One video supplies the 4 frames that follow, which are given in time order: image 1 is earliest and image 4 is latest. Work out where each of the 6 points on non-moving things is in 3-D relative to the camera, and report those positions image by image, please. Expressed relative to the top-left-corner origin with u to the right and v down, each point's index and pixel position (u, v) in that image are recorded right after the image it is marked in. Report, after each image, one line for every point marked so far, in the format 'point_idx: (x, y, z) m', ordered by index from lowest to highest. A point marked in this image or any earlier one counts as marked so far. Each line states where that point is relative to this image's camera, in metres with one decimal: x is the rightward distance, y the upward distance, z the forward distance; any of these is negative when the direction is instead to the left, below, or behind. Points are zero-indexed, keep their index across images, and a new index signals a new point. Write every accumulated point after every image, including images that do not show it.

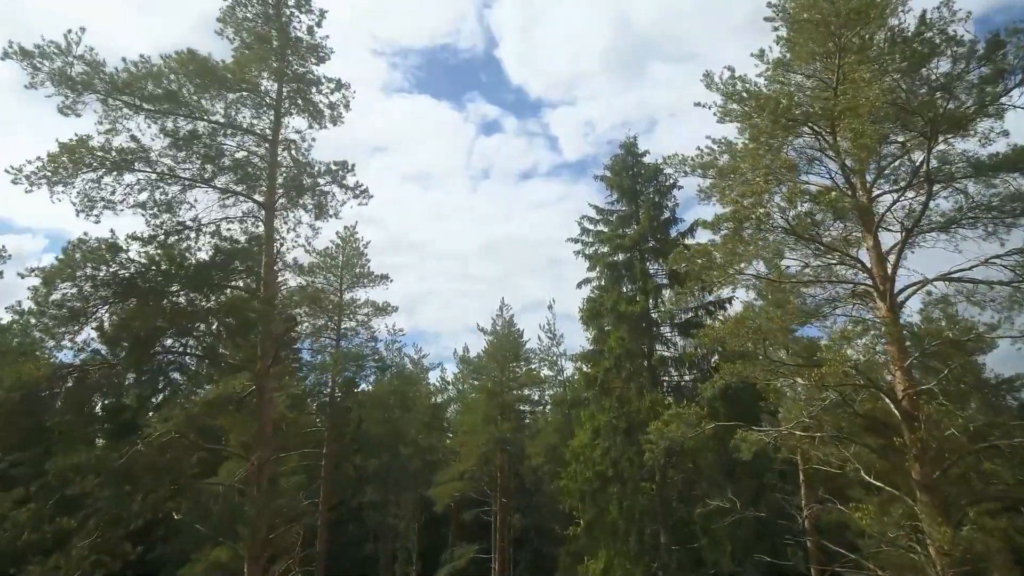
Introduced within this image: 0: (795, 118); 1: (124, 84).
0: (+5.0, +3.0, +12.5) m
1: (-6.6, +3.4, +11.9) m
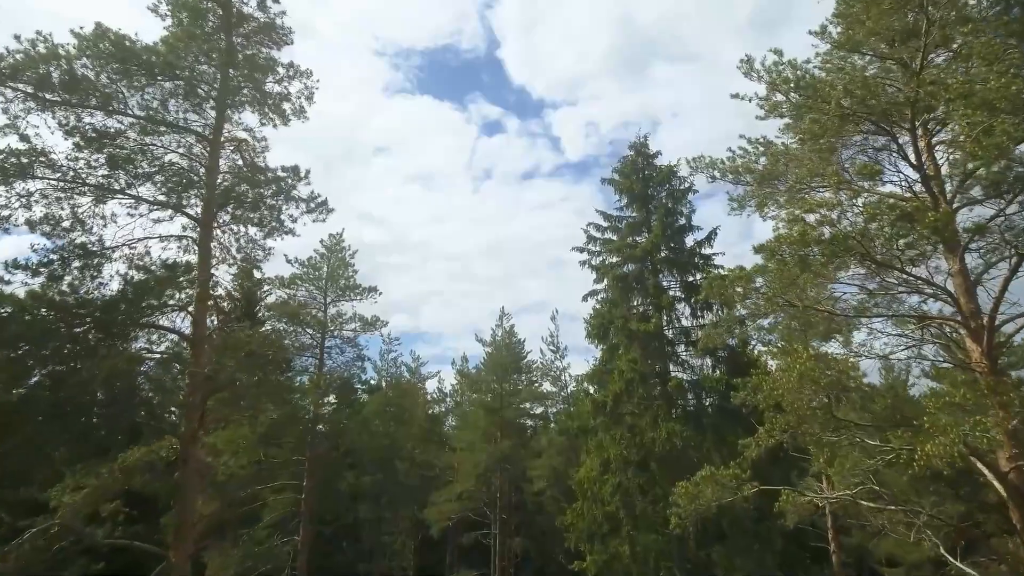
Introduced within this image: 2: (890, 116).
0: (+5.0, +2.5, +10.0) m
1: (-6.6, +2.9, +9.4) m
2: (+5.4, +2.5, +10.0) m
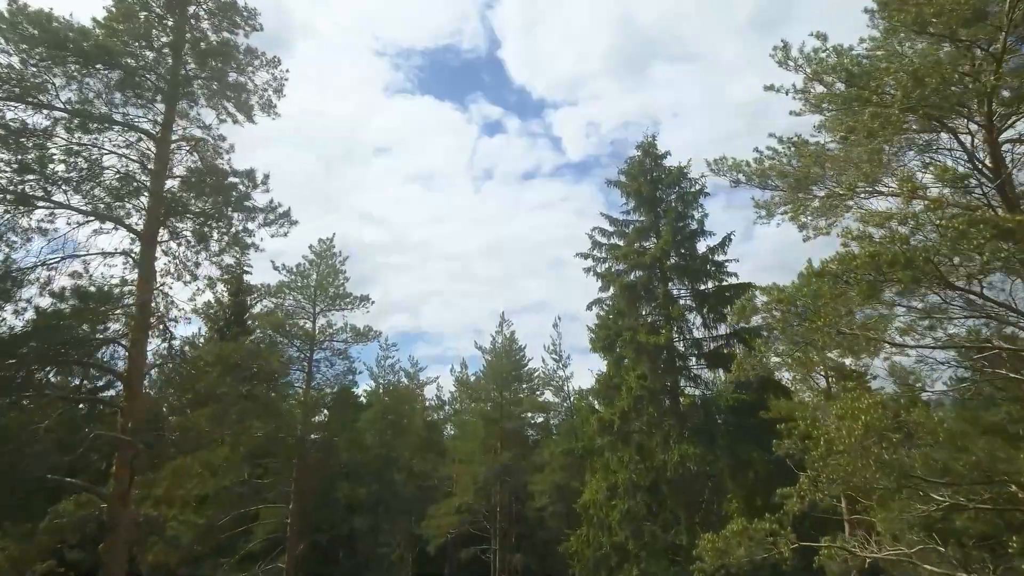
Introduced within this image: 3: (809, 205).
0: (+5.0, +2.2, +8.5) m
1: (-6.6, +2.6, +7.8) m
2: (+5.4, +2.1, +8.4) m
3: (+4.9, +1.4, +11.5) m
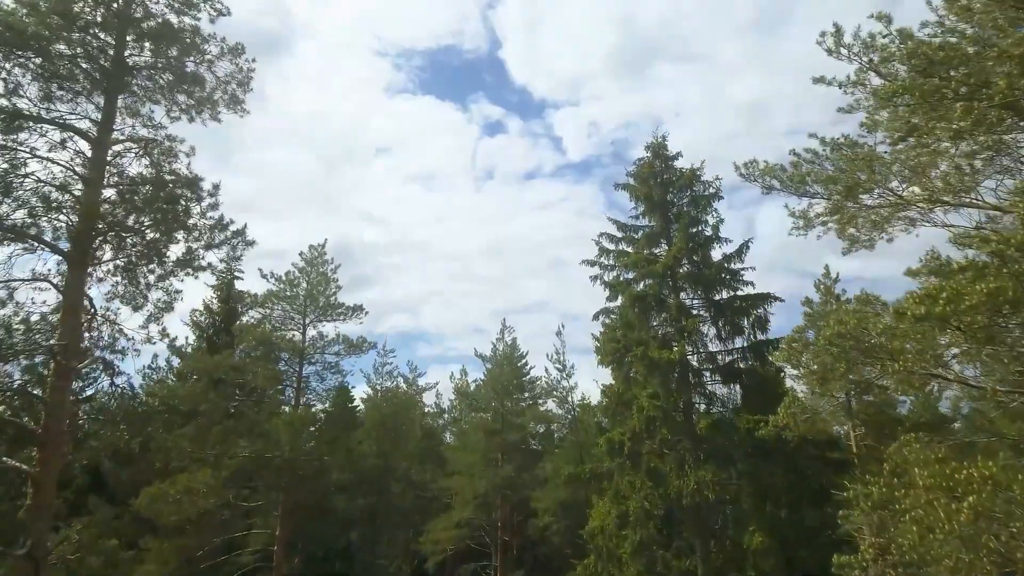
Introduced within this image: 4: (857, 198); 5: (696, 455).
0: (+5.0, +1.9, +7.0) m
1: (-6.6, +2.3, +6.3) m
2: (+5.5, +1.8, +6.9) m
3: (+4.9, +1.0, +10.0) m
4: (+4.9, +1.3, +9.9) m
5: (+5.0, -4.5, +19.1) m
